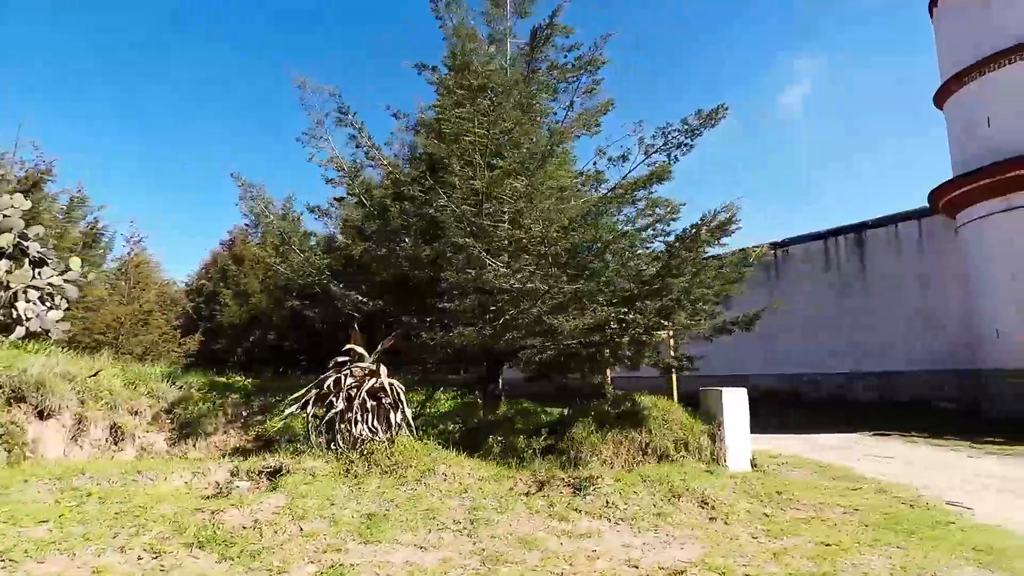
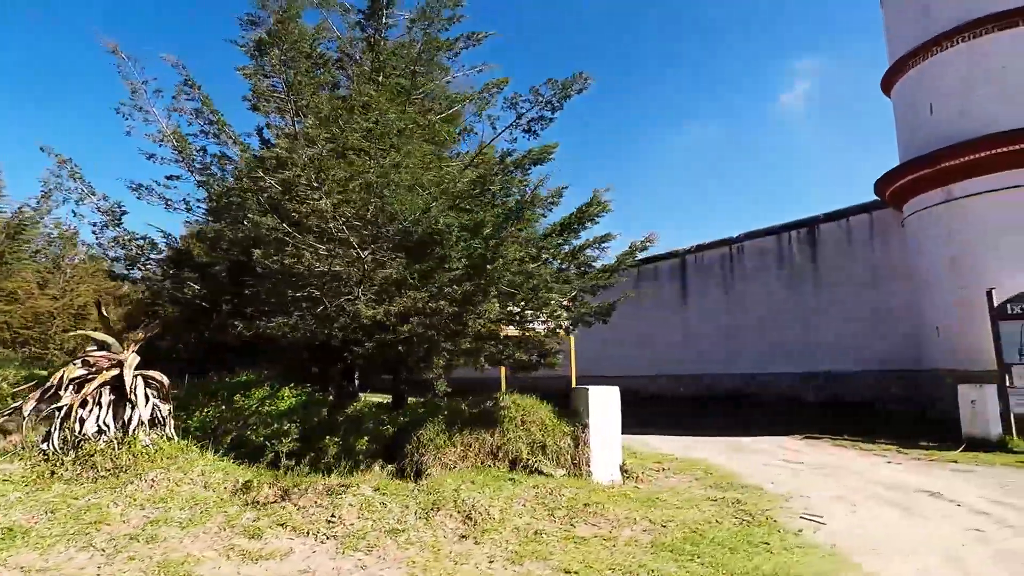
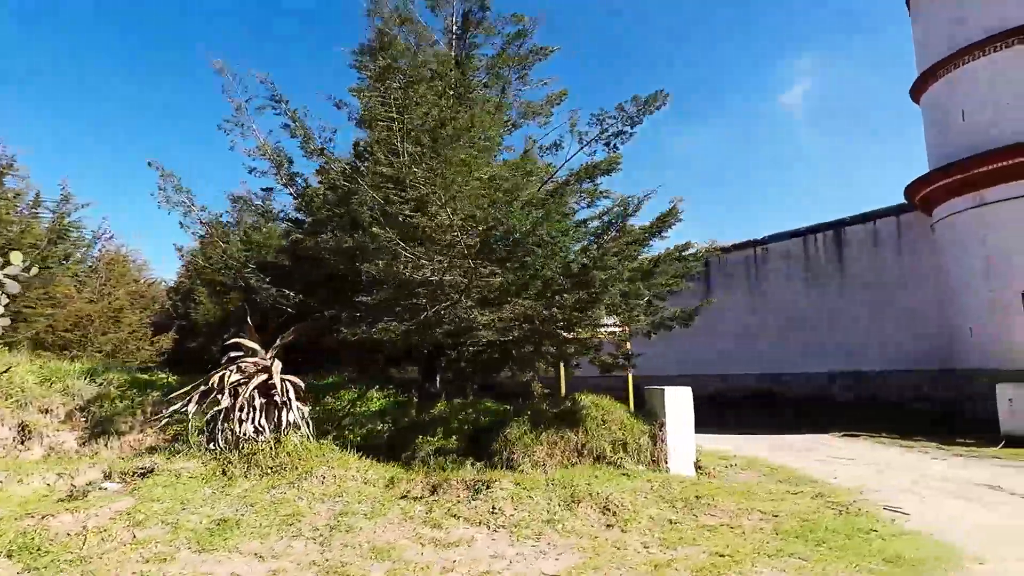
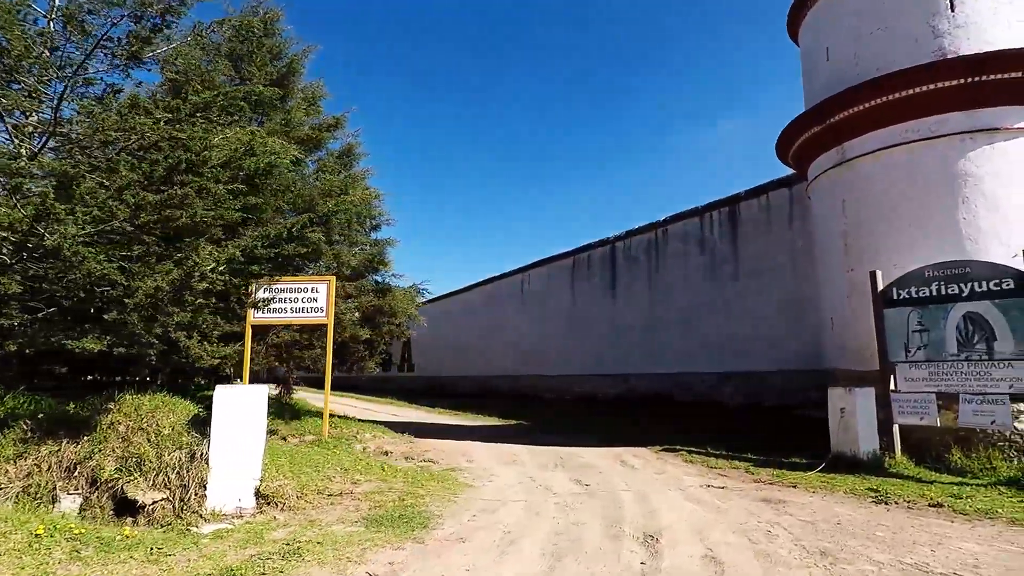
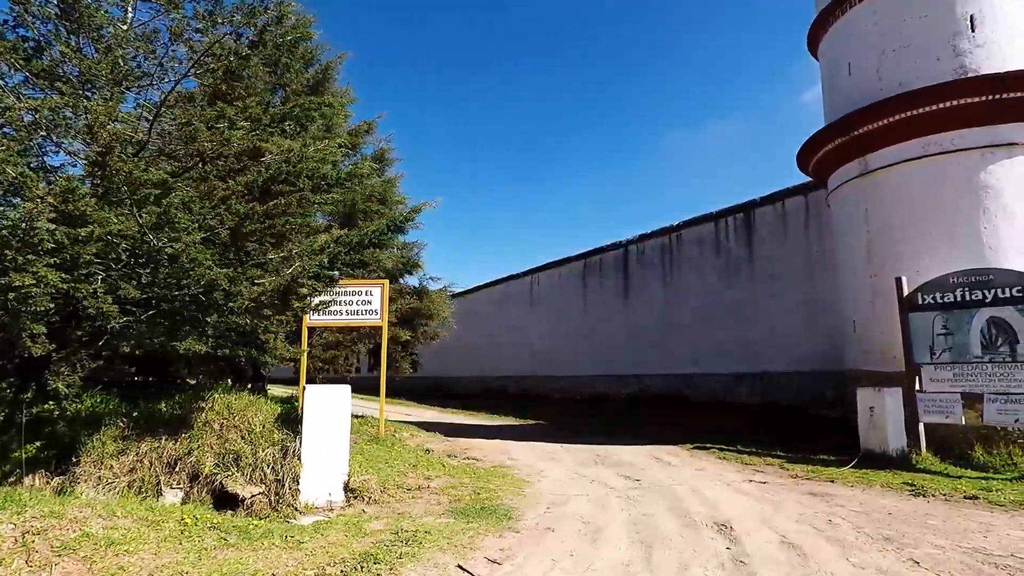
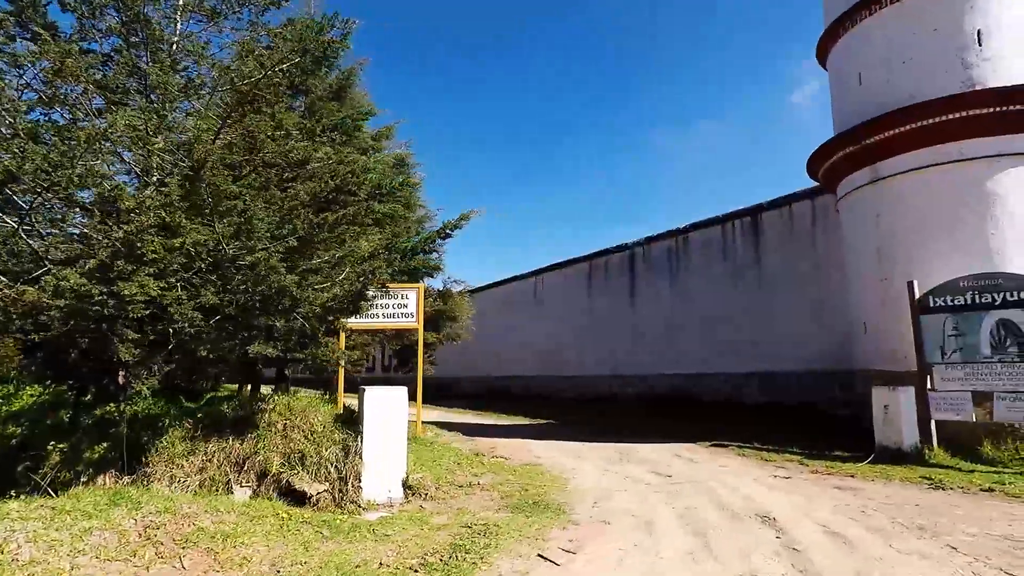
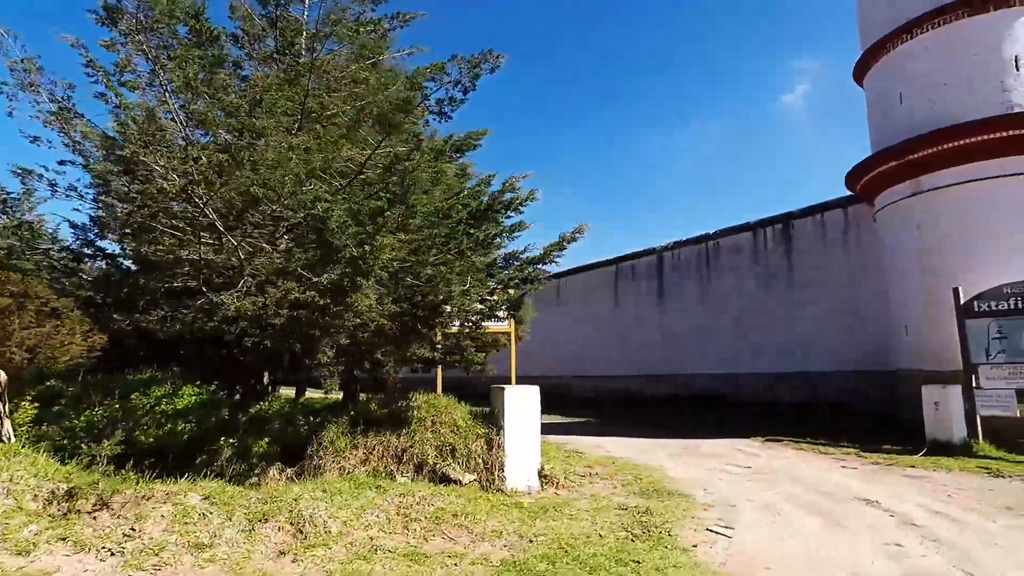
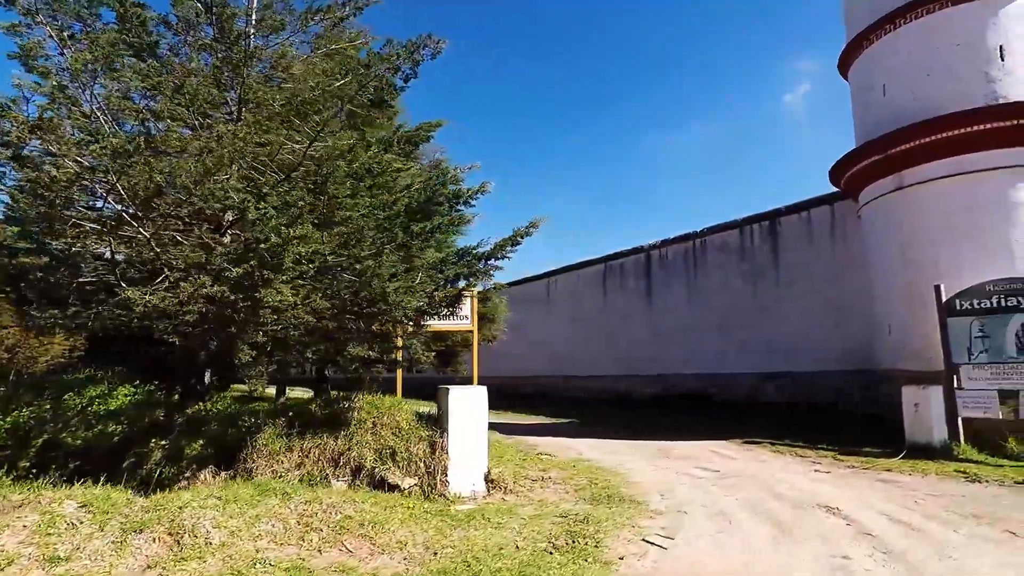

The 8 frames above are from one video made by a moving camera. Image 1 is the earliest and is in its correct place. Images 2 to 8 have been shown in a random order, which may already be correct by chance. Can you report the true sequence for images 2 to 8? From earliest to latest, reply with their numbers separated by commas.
3, 2, 7, 8, 6, 5, 4
